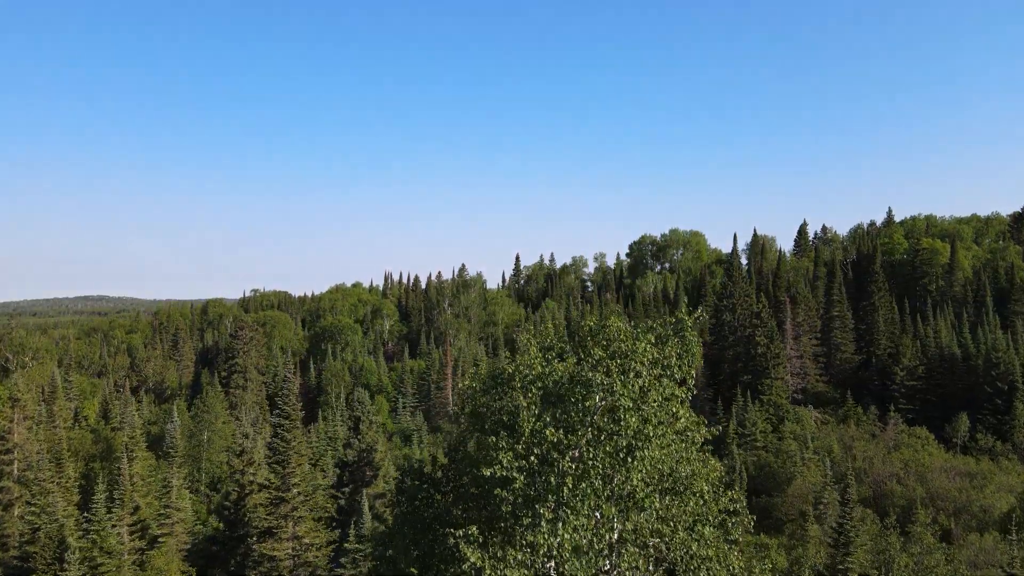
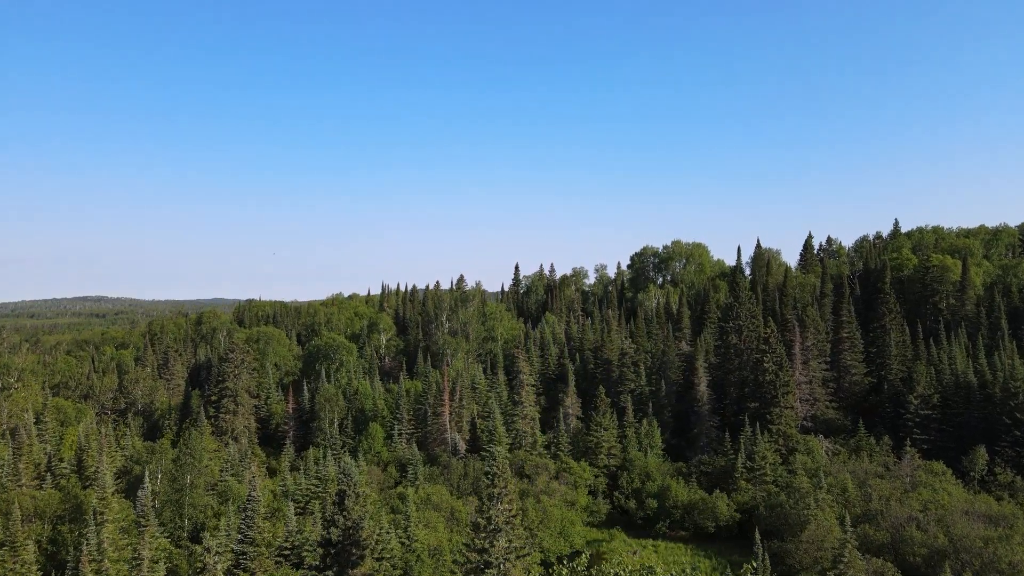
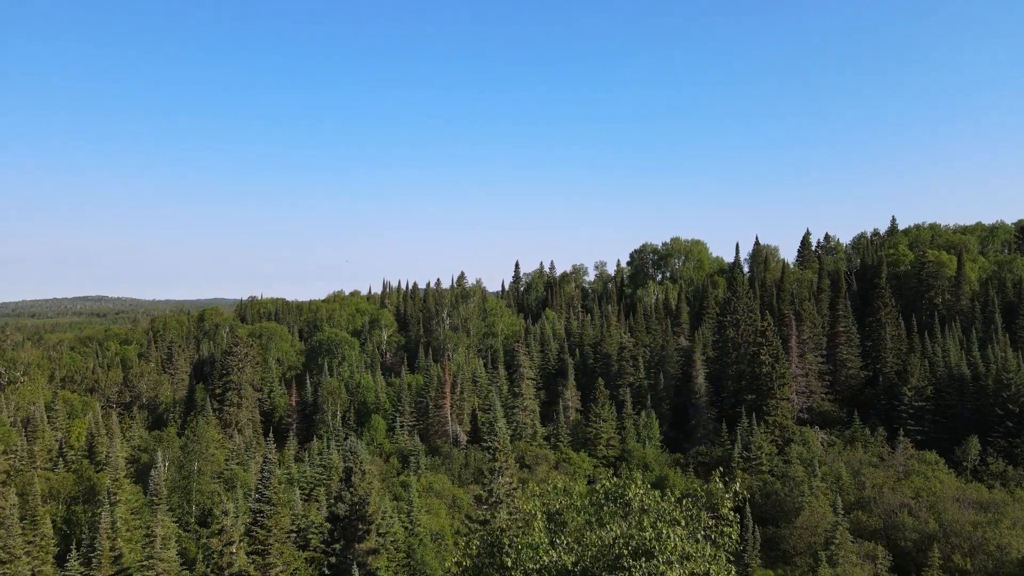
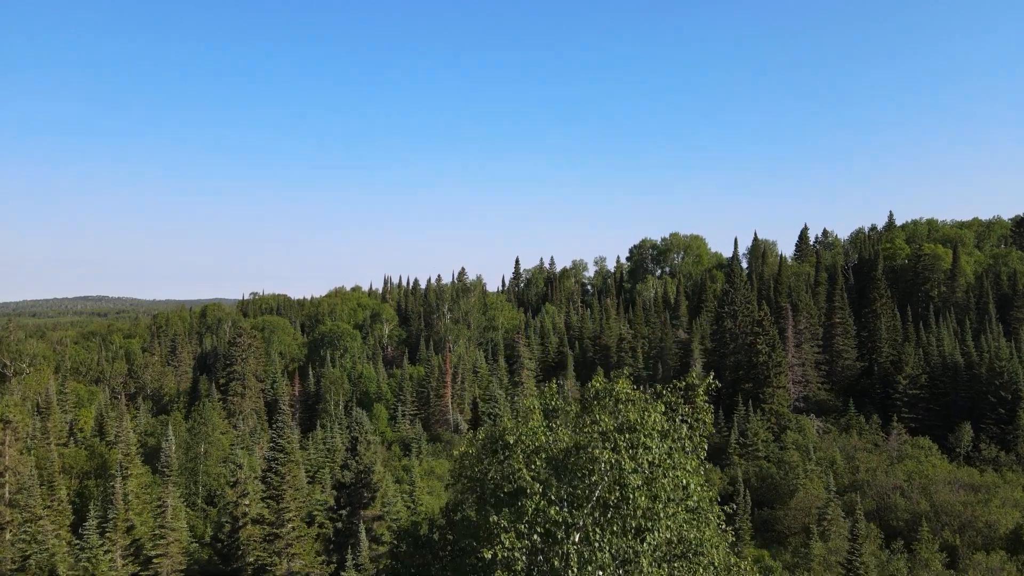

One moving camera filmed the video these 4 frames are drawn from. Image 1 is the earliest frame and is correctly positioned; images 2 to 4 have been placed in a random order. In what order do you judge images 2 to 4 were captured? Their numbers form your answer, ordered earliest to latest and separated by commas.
4, 3, 2
